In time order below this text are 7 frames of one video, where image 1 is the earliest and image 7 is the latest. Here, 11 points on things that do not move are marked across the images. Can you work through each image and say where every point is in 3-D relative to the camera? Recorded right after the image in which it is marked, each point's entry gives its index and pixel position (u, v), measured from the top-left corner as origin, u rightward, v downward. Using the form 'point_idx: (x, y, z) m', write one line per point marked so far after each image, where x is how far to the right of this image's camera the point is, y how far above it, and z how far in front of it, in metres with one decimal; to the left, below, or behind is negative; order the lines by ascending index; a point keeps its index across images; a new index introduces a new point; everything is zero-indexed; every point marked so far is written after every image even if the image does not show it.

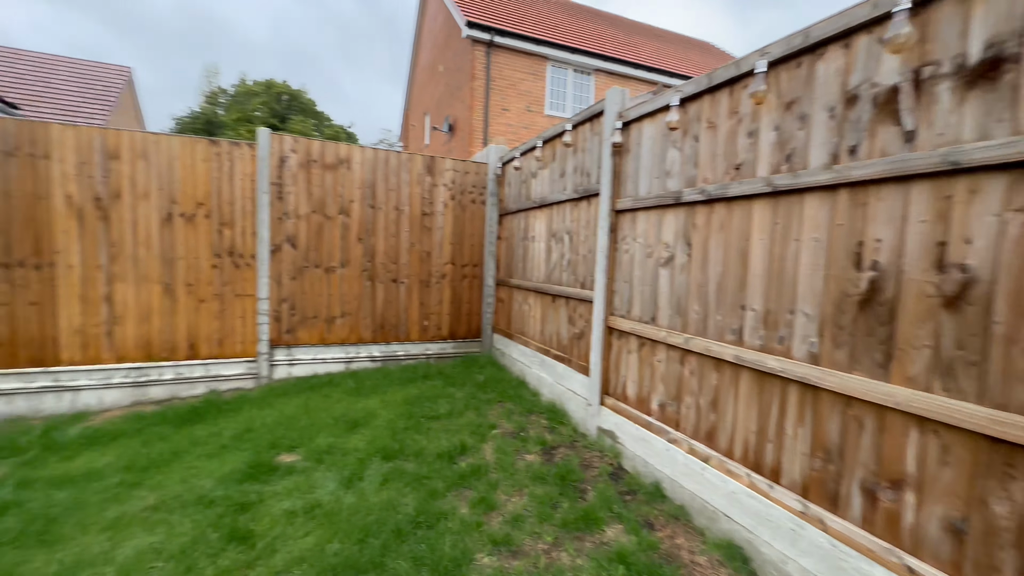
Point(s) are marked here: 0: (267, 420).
0: (-1.8, -0.9, +3.2) m
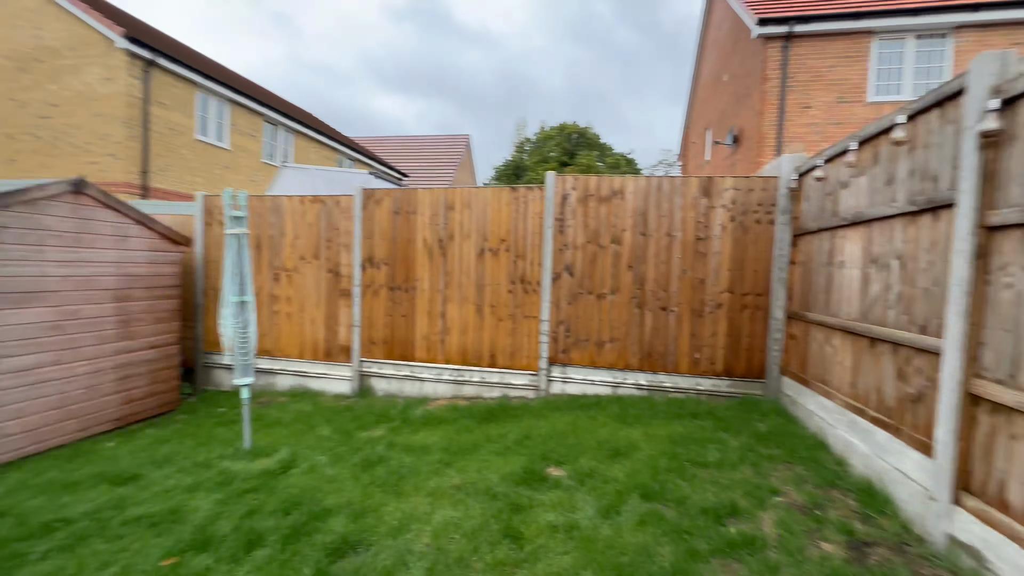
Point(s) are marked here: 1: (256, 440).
0: (+0.2, -1.1, +3.6) m
1: (-2.1, -1.3, +3.7) m
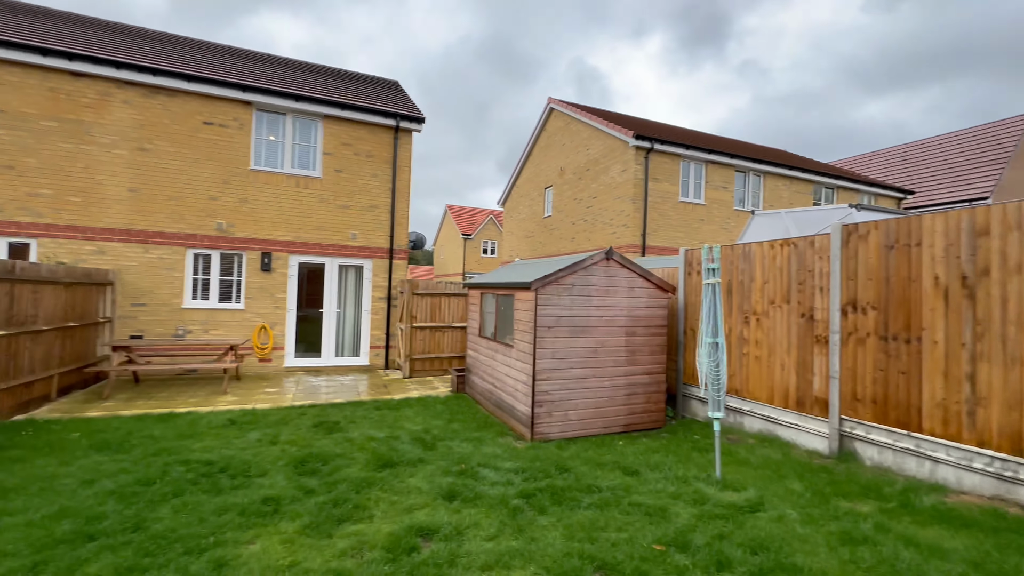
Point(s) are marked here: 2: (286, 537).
0: (+3.1, -1.4, +2.0) m
1: (+1.9, -1.6, +4.0) m
2: (-1.5, -1.7, +3.0) m
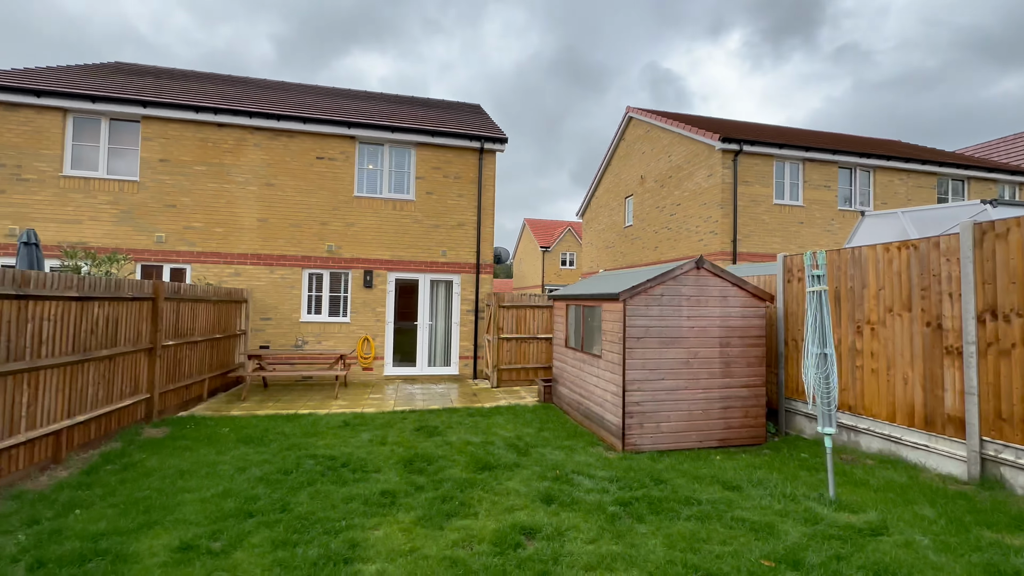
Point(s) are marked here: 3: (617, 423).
0: (+3.6, -1.4, +1.5) m
1: (+2.7, -1.7, +3.7) m
2: (-0.8, -1.8, +3.3) m
3: (+1.2, -1.6, +5.3) m
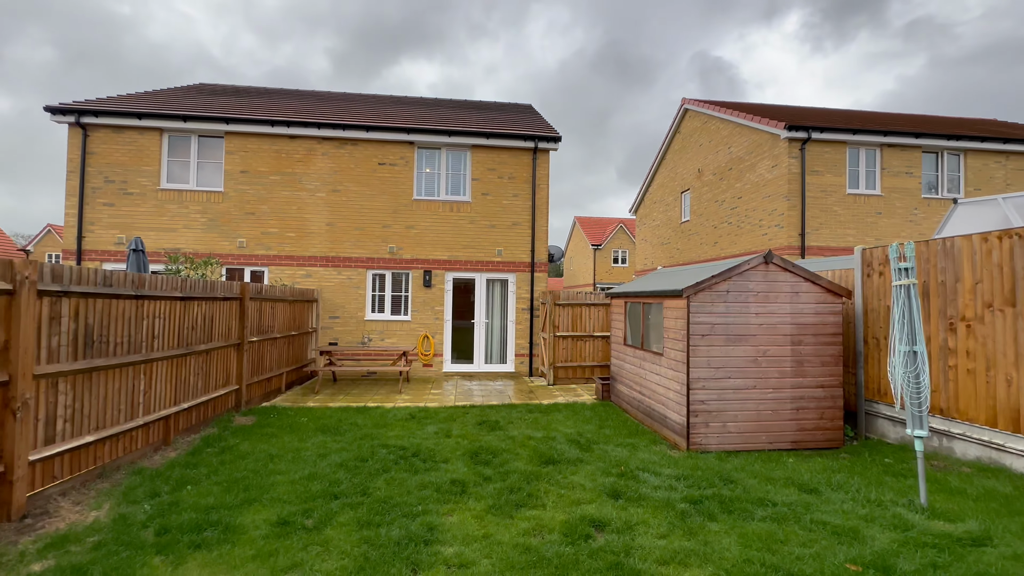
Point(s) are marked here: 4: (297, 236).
0: (+3.9, -1.4, +1.2) m
1: (+3.3, -1.7, +3.5) m
2: (-0.3, -1.8, +3.5) m
3: (+2.0, -1.6, +5.2) m
4: (-4.8, +1.2, +10.1) m
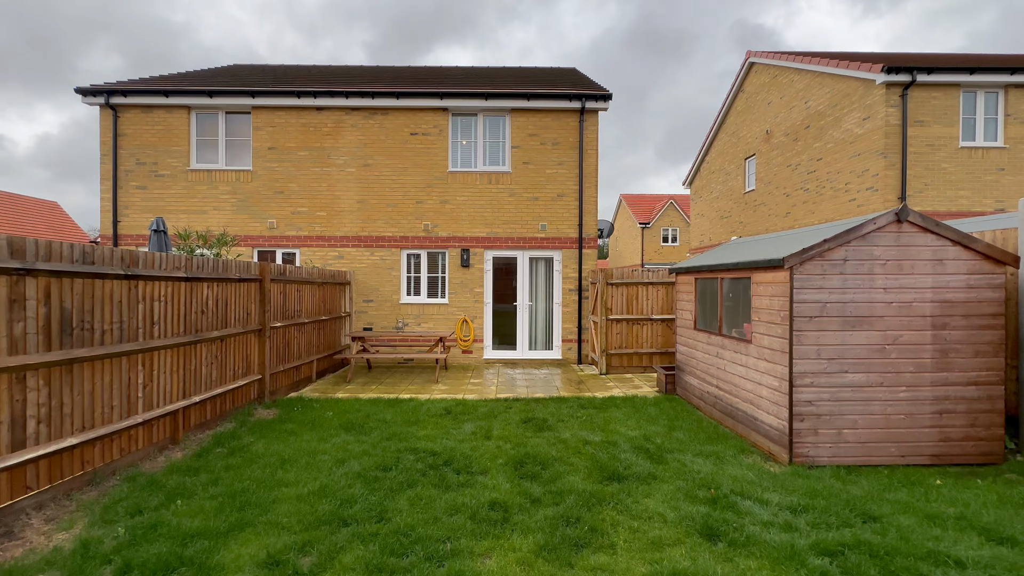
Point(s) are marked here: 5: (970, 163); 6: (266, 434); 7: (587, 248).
0: (+4.0, -1.2, -0.1) m
1: (+3.6, -1.4, +2.3) m
2: (+0.1, -1.6, +2.6) m
3: (+2.5, -1.3, +4.1) m
4: (-3.9, +1.5, +9.5) m
5: (+9.8, +2.7, +9.6) m
6: (-2.7, -1.6, +4.9) m
7: (+1.6, +0.8, +9.5) m
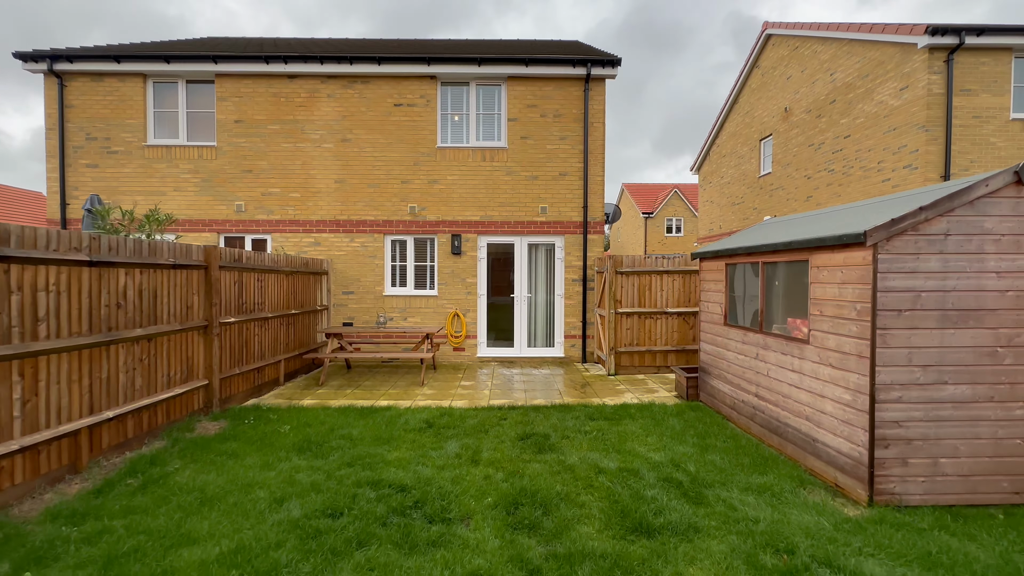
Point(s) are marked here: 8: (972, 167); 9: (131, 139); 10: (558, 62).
0: (+3.9, -1.2, -1.0) m
1: (+3.6, -1.3, +1.3) m
2: (0.0, -1.5, +1.6) m
3: (+2.4, -1.2, +3.2) m
4: (-4.0, +1.7, +8.5) m
5: (+9.7, +2.9, +8.5) m
6: (-2.8, -1.5, +3.9) m
7: (+1.5, +1.0, +8.5) m
8: (+8.8, +2.3, +8.5) m
9: (-7.1, +2.8, +8.4) m
10: (+0.8, +4.2, +8.3) m
